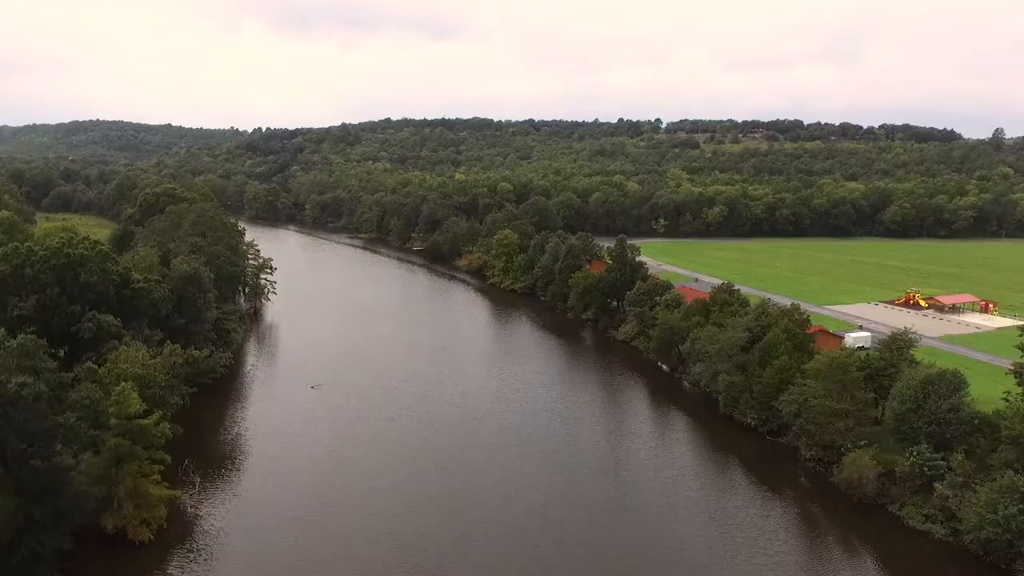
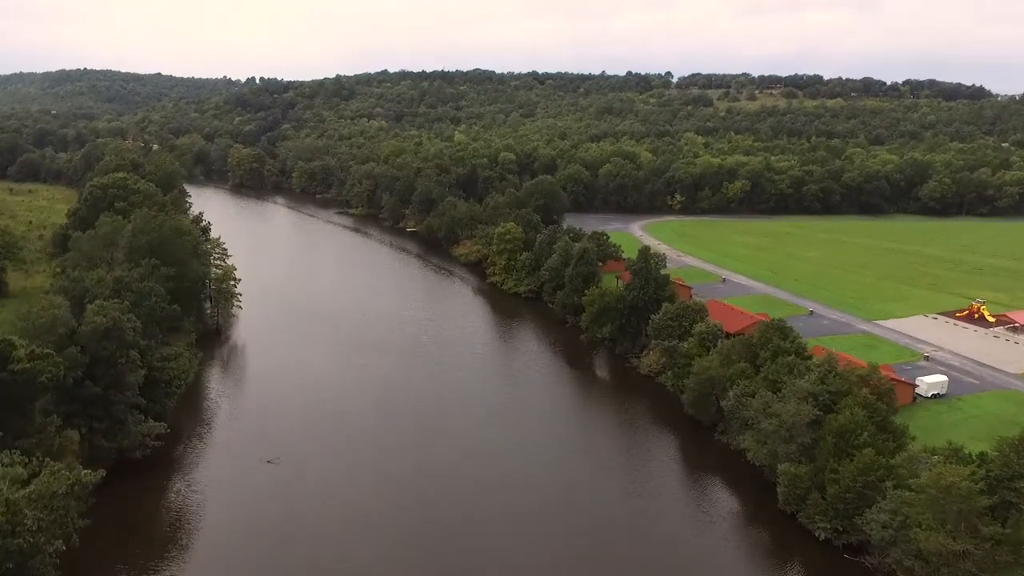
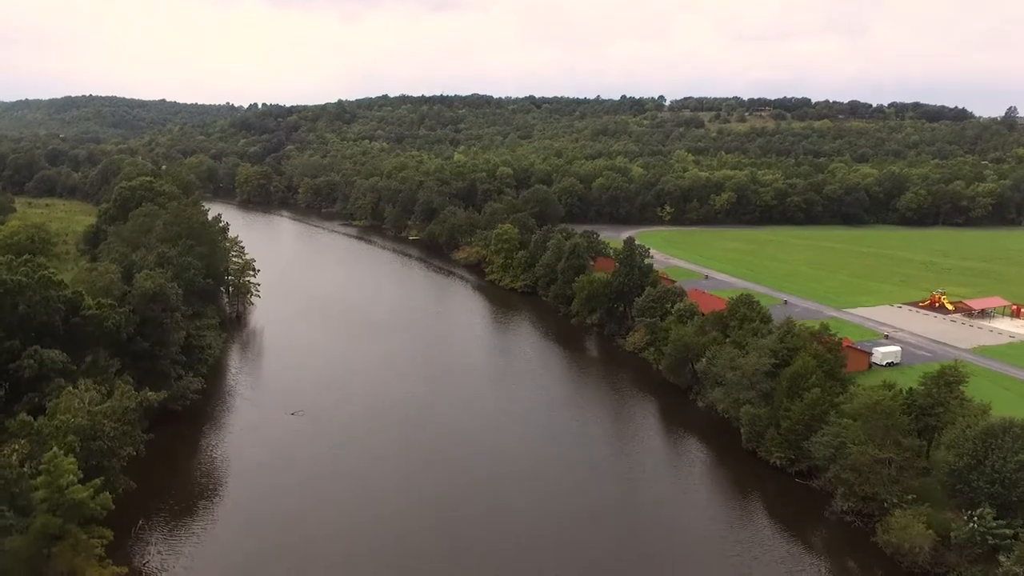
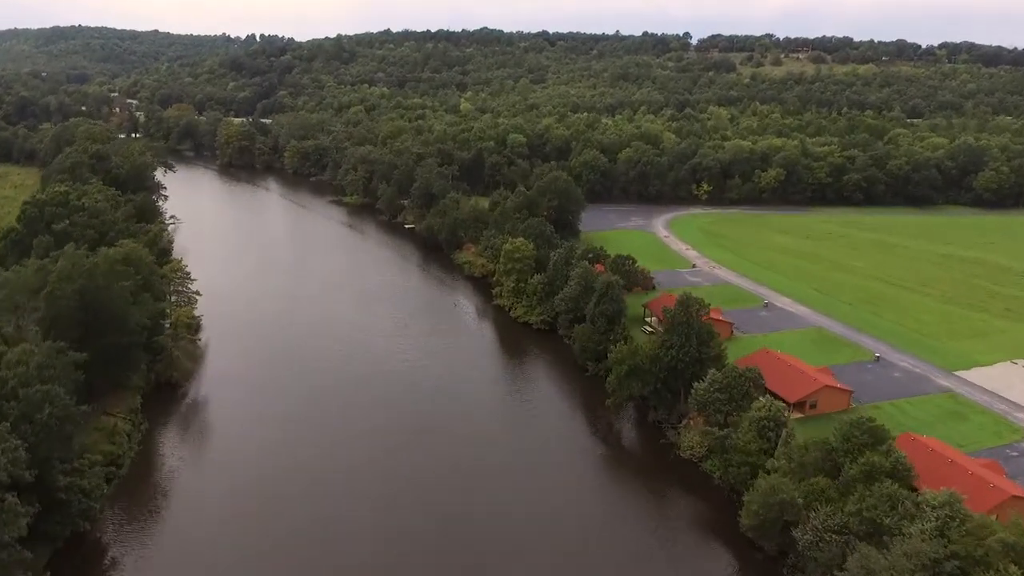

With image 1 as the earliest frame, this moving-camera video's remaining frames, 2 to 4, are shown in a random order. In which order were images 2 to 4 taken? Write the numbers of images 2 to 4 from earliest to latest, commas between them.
3, 2, 4
